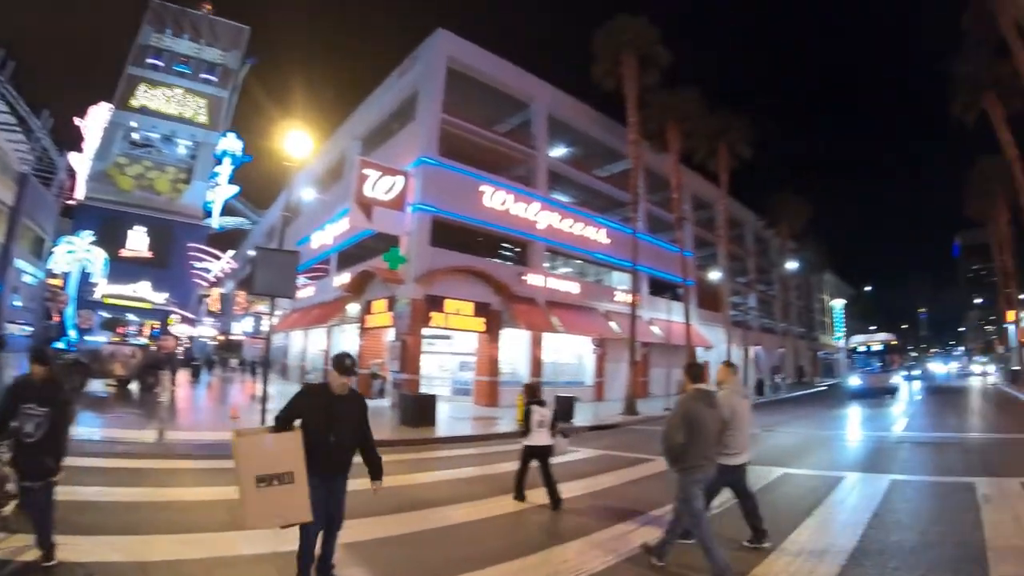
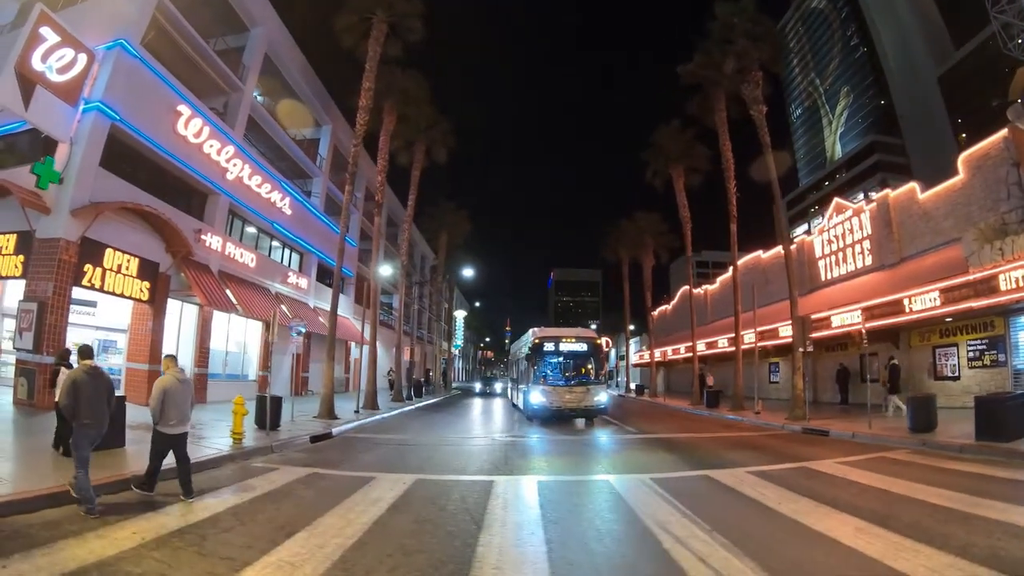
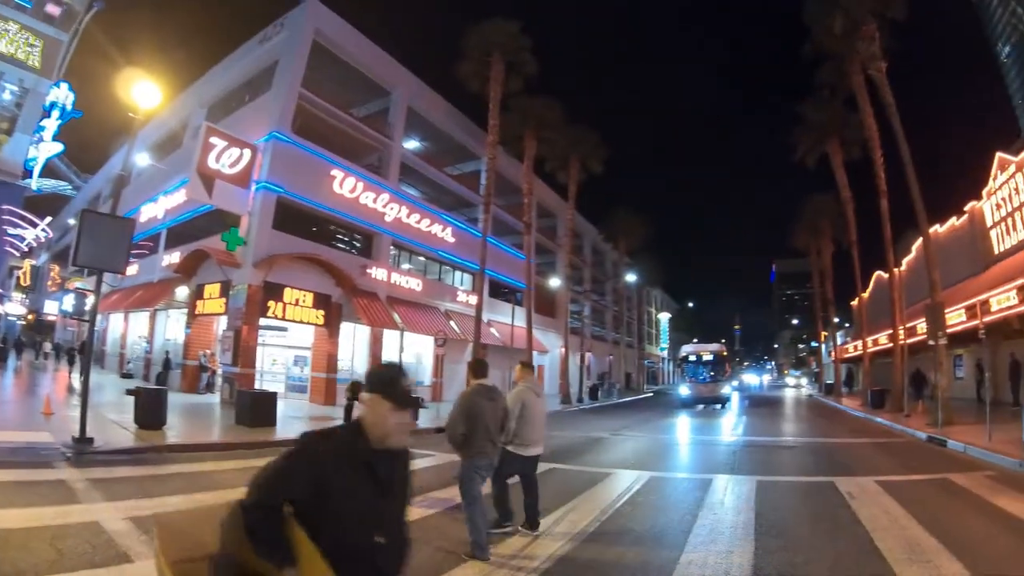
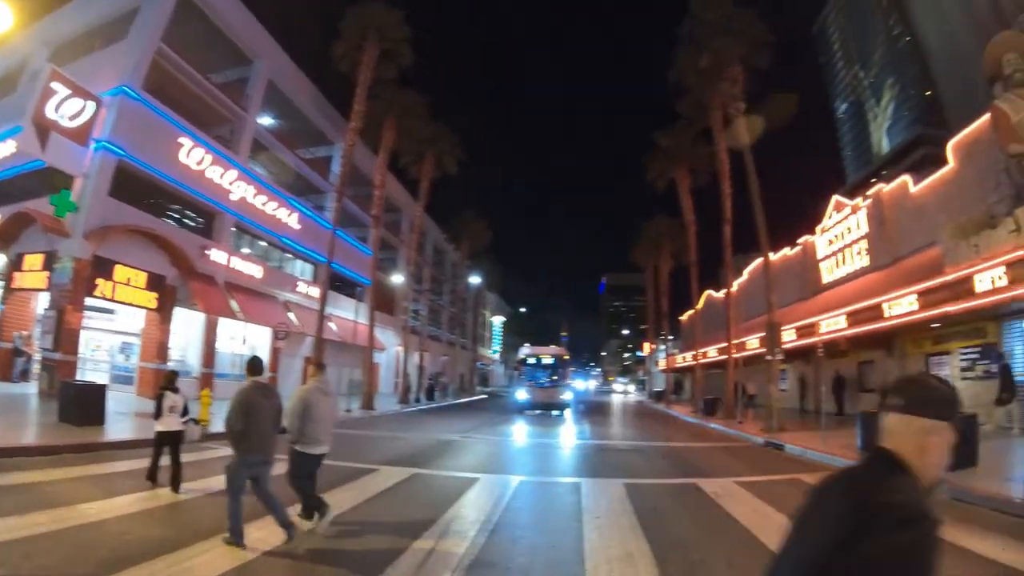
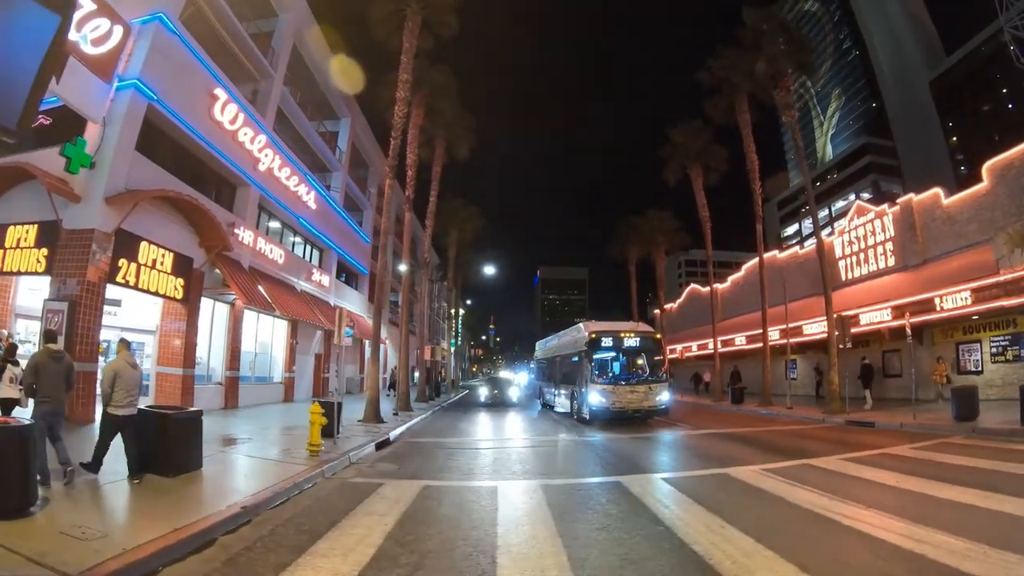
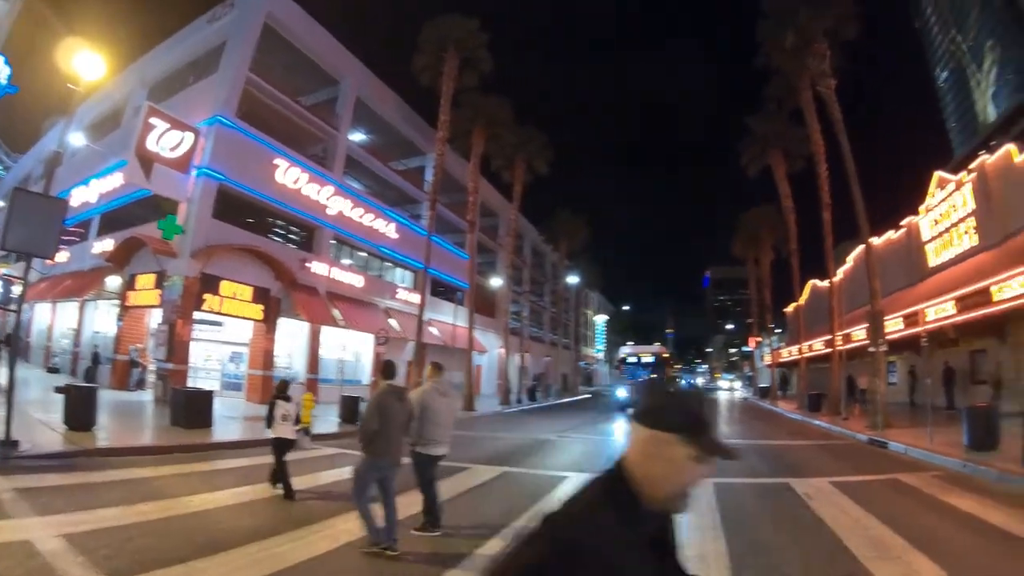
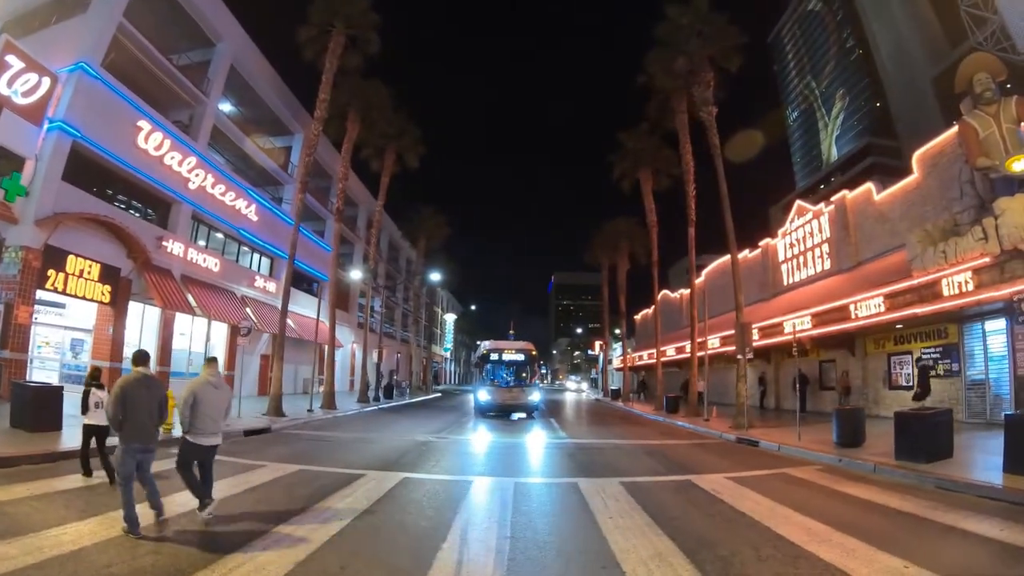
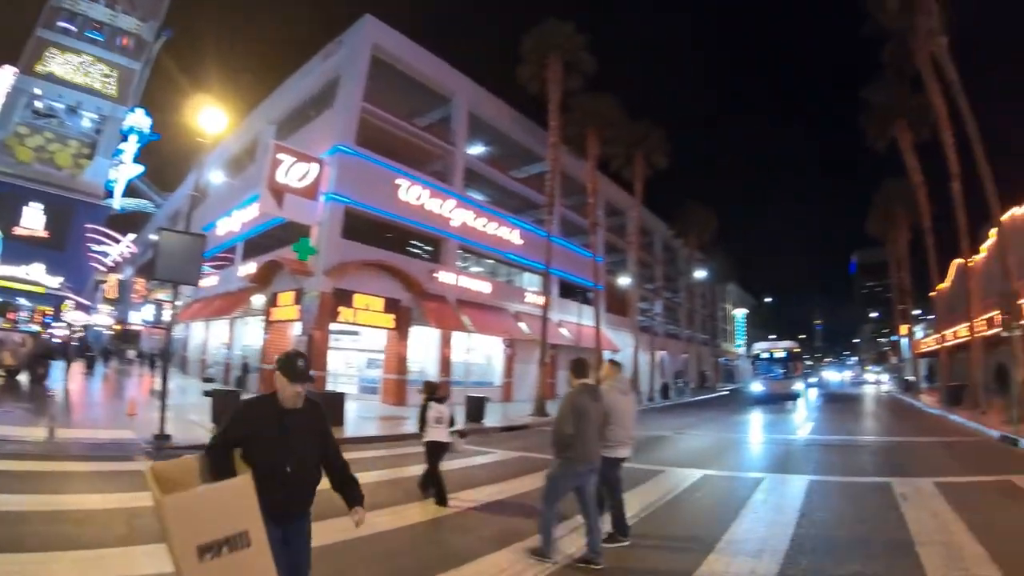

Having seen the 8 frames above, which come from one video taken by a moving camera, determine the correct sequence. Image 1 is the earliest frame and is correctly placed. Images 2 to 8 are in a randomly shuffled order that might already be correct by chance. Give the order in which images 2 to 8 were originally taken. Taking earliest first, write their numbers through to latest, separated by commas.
8, 3, 6, 4, 7, 2, 5
